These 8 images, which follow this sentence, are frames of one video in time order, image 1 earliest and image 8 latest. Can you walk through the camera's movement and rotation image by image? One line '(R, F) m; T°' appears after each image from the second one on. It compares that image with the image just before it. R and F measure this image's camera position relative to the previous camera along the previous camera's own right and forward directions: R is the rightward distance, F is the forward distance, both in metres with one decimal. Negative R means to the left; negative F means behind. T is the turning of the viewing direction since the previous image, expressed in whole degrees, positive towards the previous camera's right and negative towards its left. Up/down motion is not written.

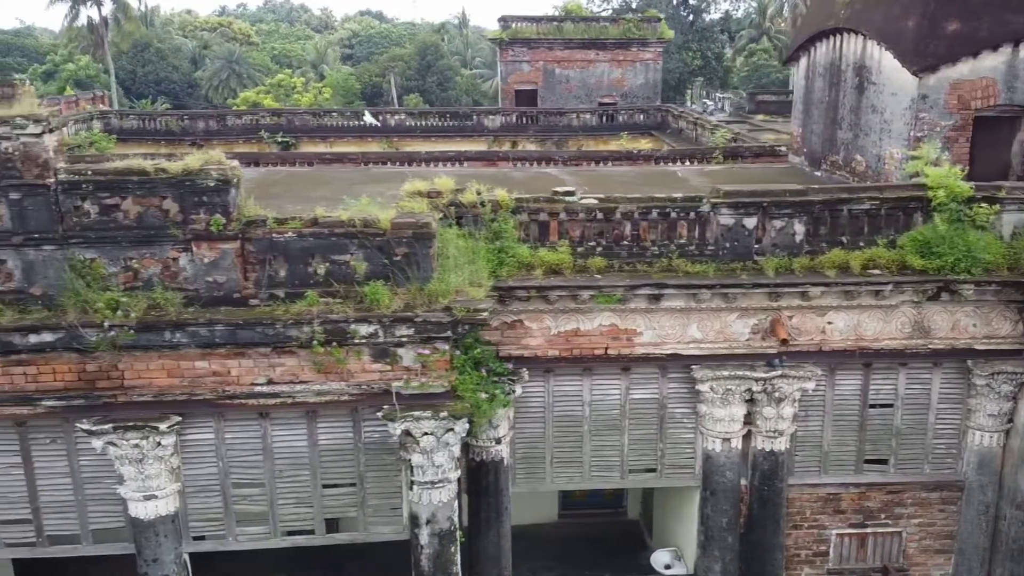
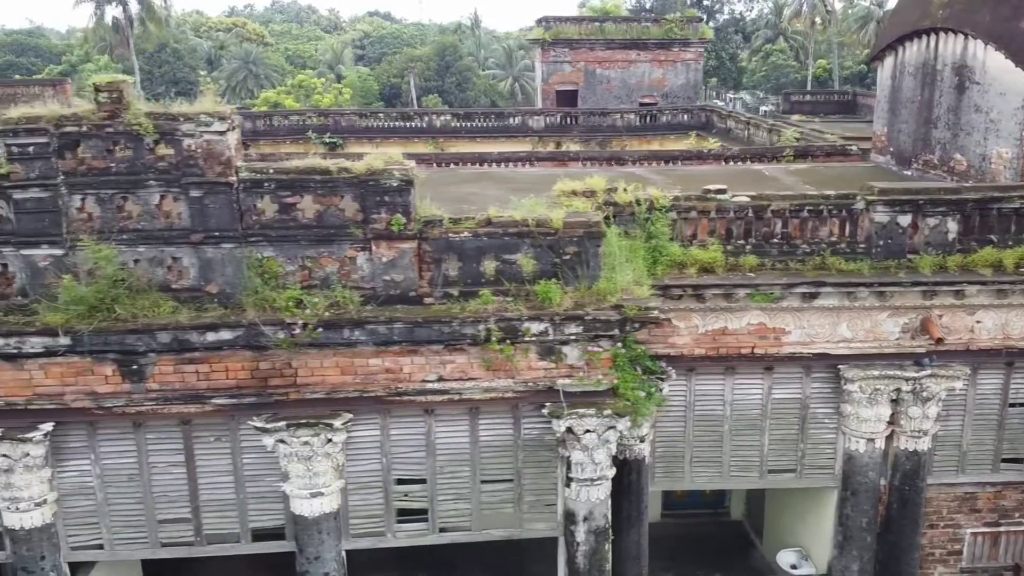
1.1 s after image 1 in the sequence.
(-1.3, 0.0) m; 0°
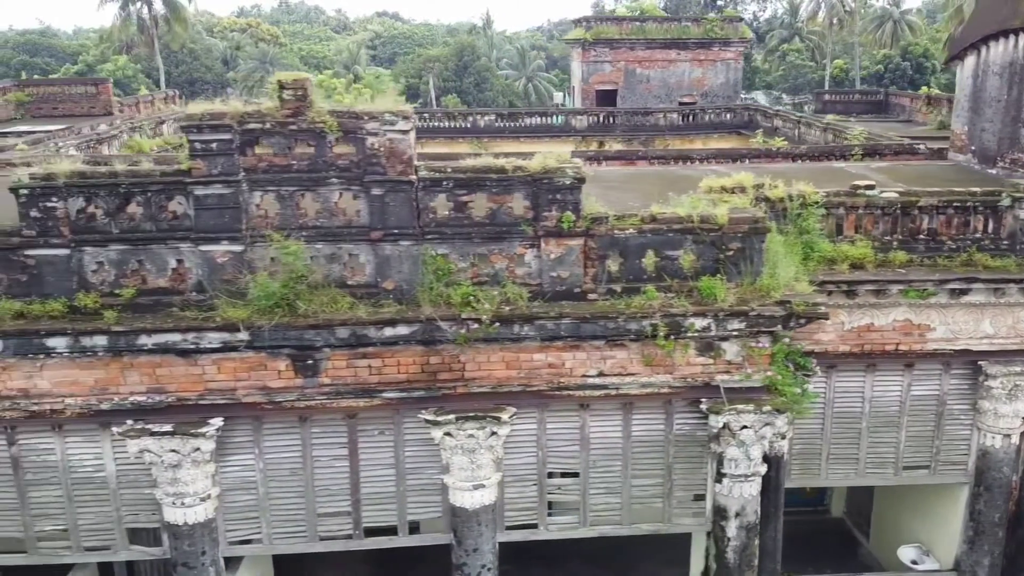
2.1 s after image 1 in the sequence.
(-1.2, -0.1) m; 0°
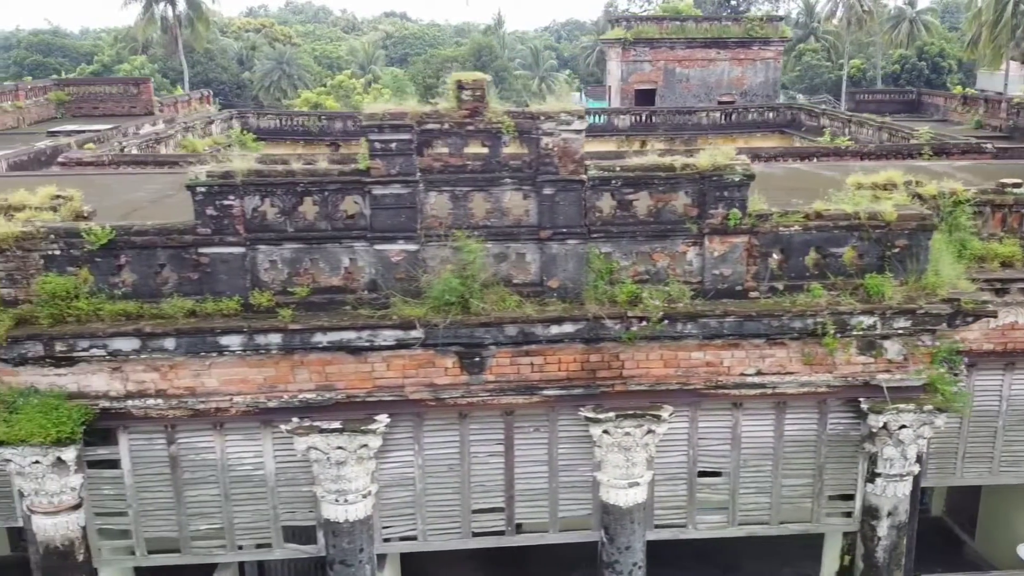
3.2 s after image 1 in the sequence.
(-1.2, 0.0) m; 0°
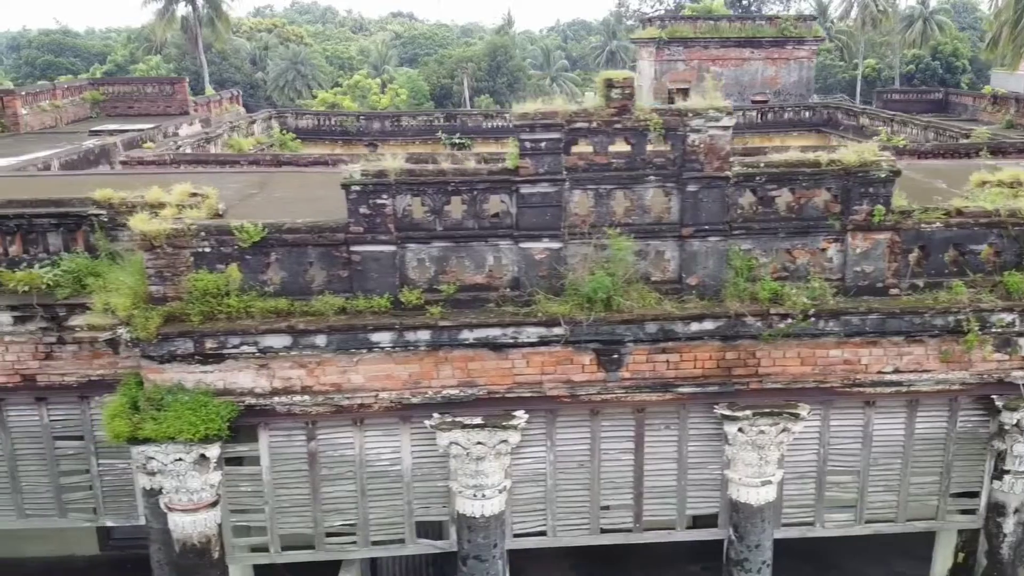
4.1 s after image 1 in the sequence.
(-1.0, 0.0) m; 0°
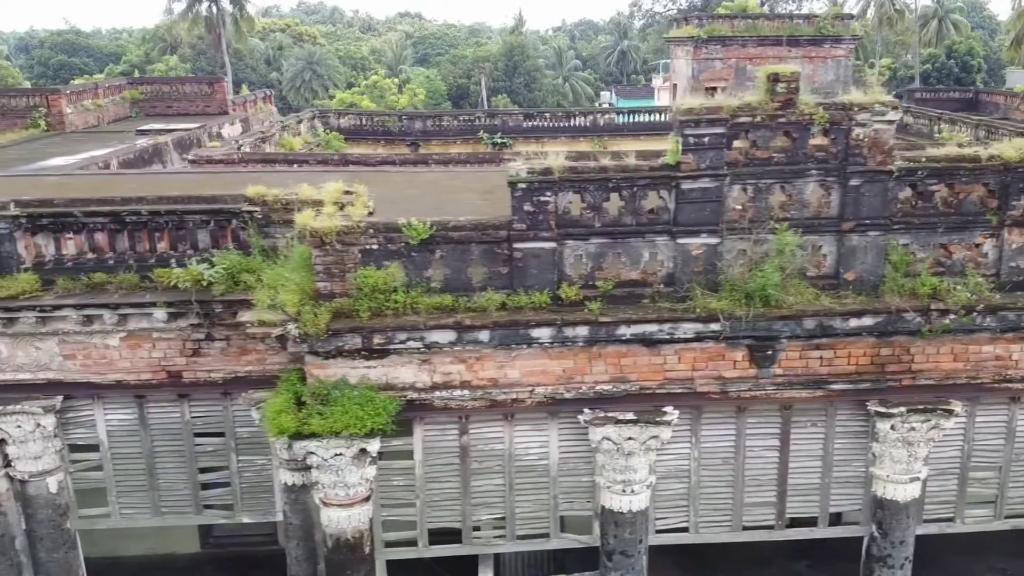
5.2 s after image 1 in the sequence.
(-1.1, 0.0) m; 0°
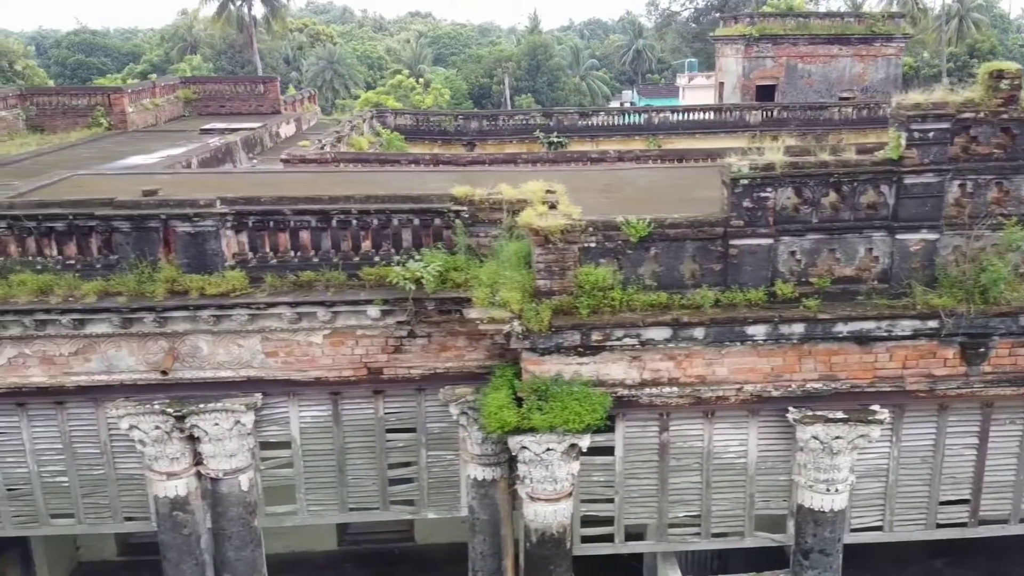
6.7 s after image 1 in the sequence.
(-1.6, 0.0) m; 0°
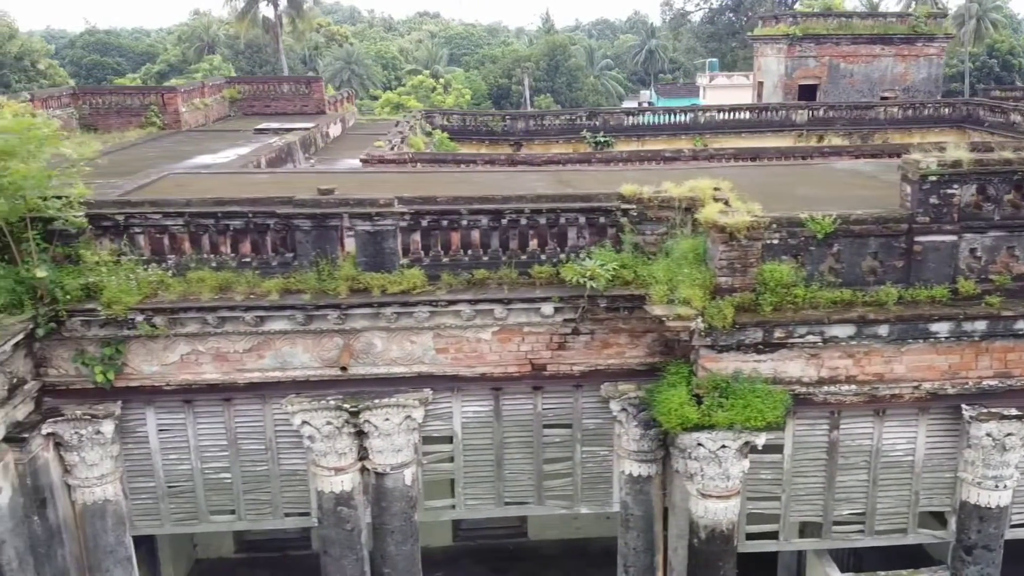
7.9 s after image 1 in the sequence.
(-1.3, -0.1) m; 0°
